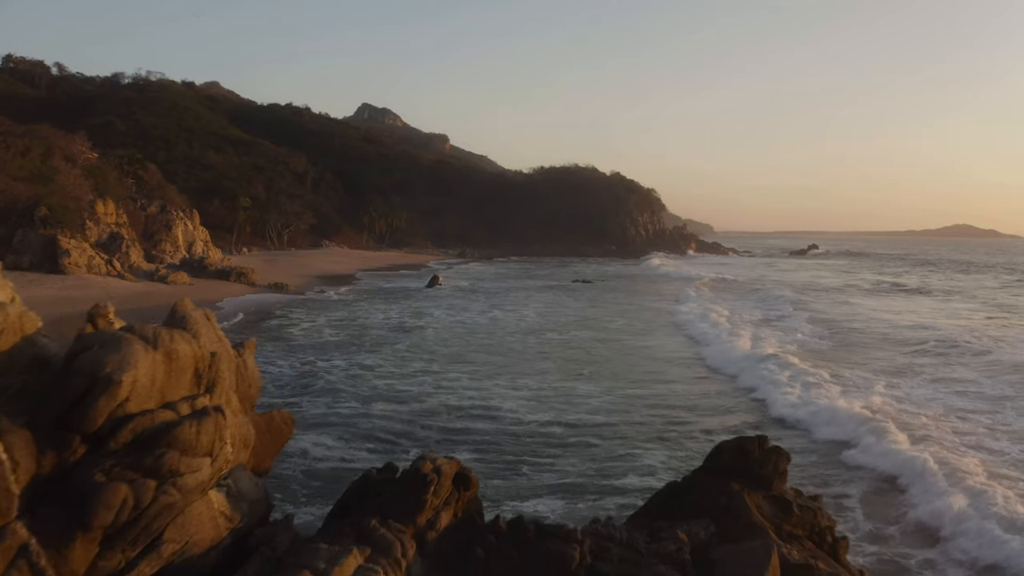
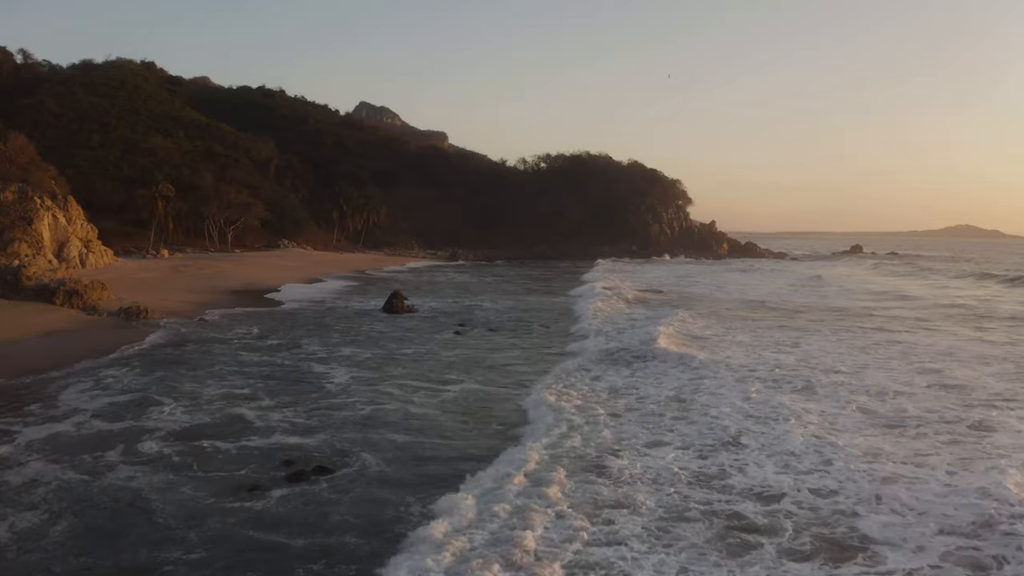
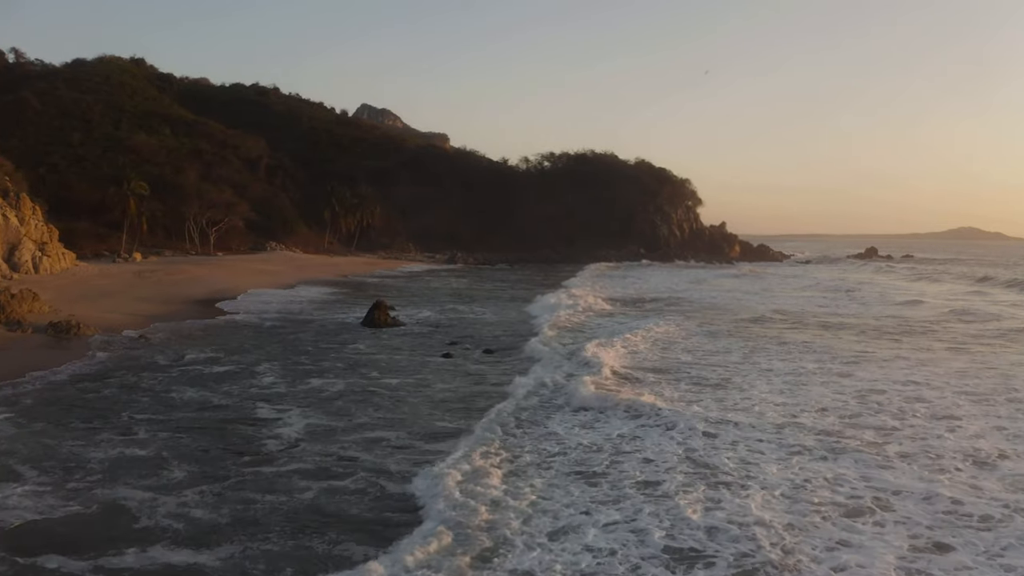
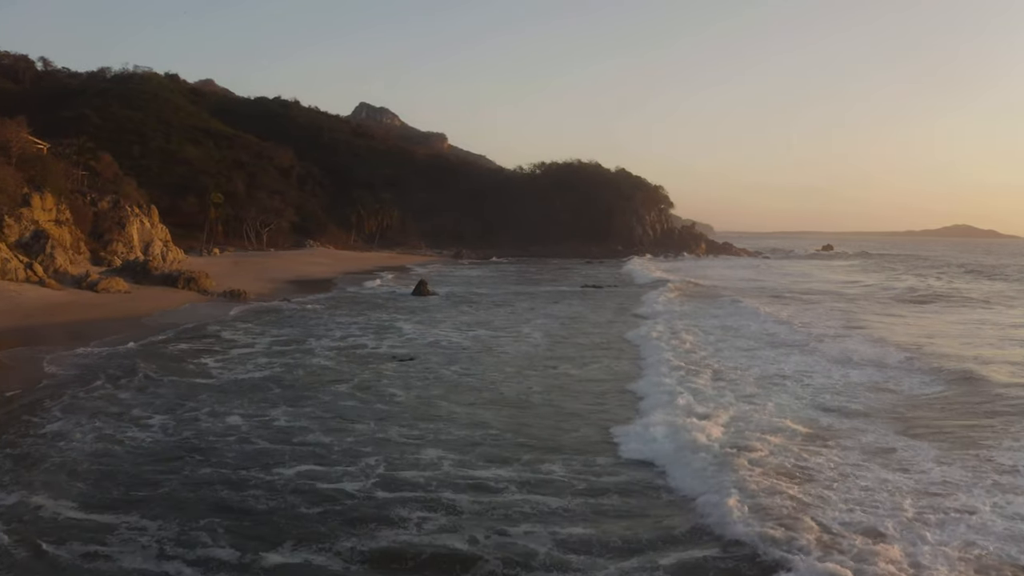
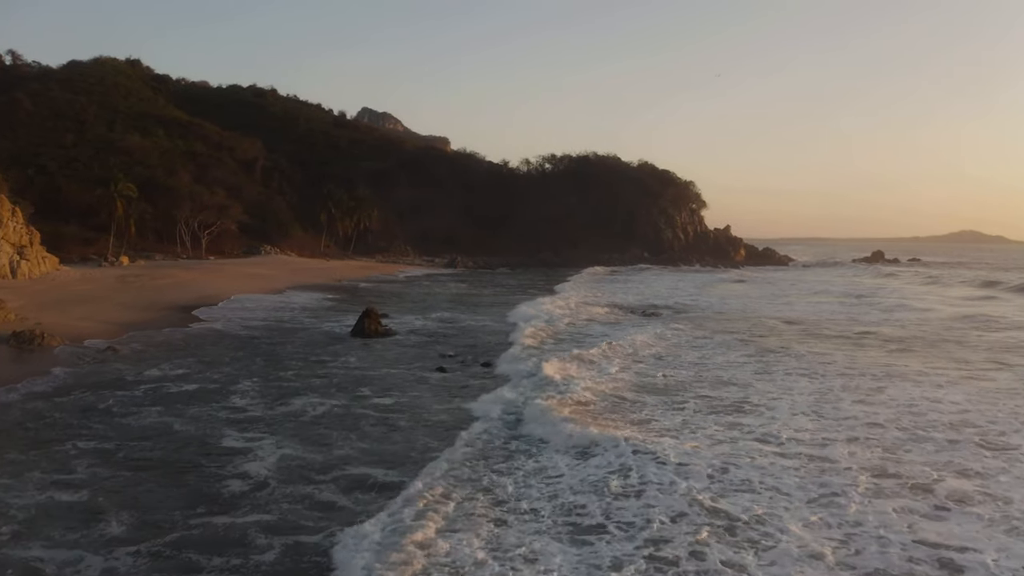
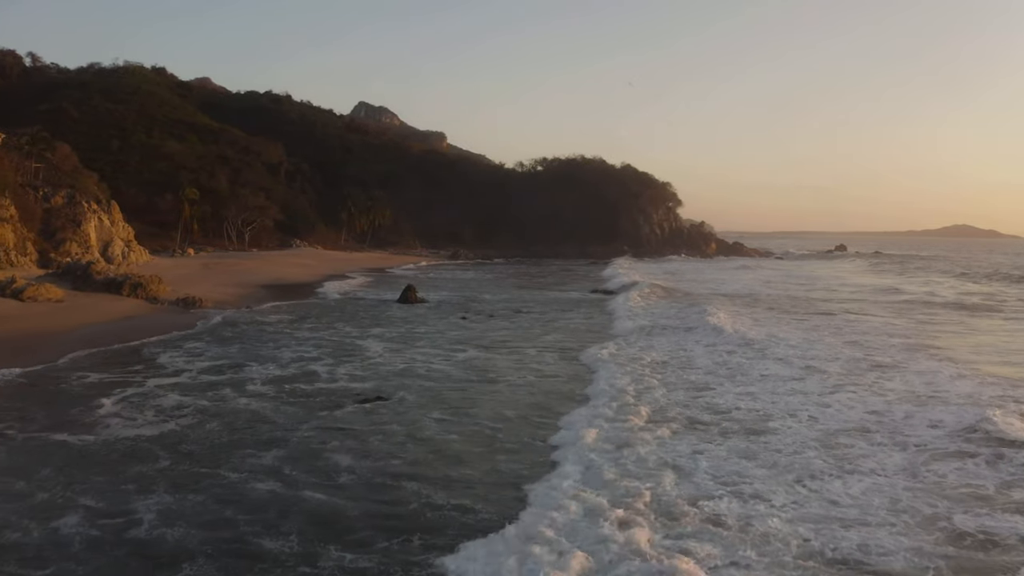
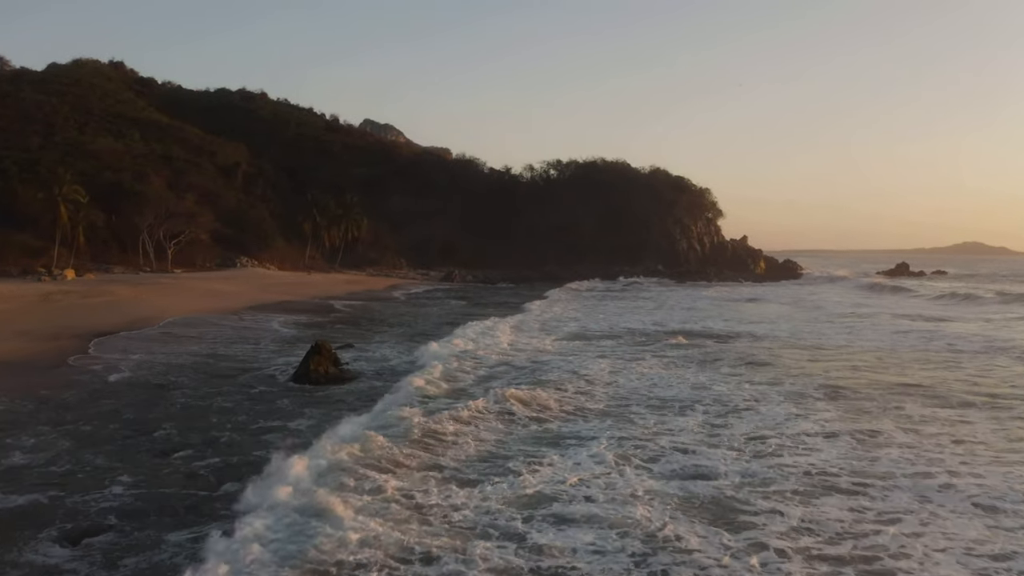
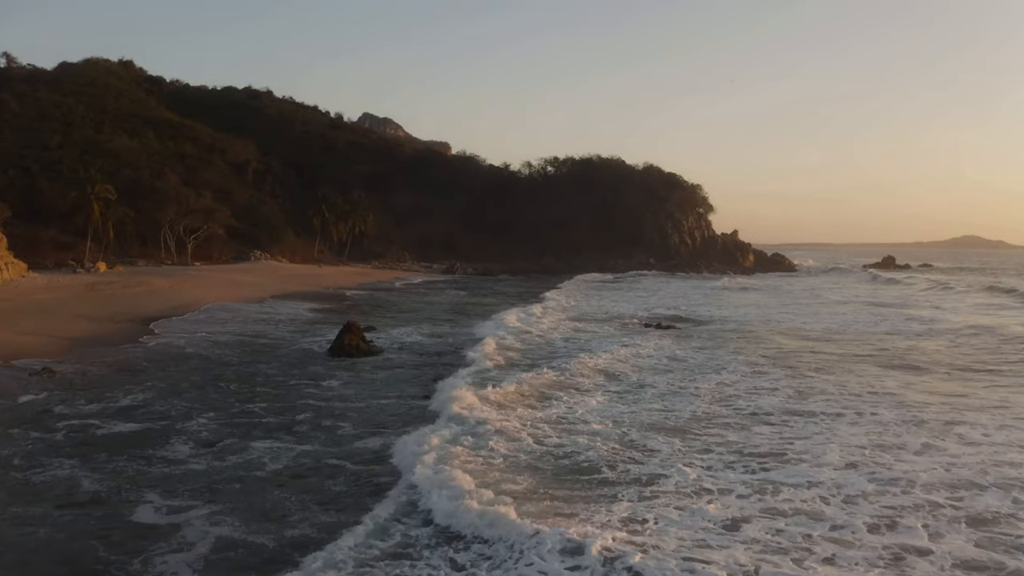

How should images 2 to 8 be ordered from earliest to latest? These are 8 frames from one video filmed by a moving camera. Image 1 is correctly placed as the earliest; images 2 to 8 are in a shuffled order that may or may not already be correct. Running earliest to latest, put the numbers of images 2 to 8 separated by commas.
4, 6, 2, 3, 5, 8, 7
